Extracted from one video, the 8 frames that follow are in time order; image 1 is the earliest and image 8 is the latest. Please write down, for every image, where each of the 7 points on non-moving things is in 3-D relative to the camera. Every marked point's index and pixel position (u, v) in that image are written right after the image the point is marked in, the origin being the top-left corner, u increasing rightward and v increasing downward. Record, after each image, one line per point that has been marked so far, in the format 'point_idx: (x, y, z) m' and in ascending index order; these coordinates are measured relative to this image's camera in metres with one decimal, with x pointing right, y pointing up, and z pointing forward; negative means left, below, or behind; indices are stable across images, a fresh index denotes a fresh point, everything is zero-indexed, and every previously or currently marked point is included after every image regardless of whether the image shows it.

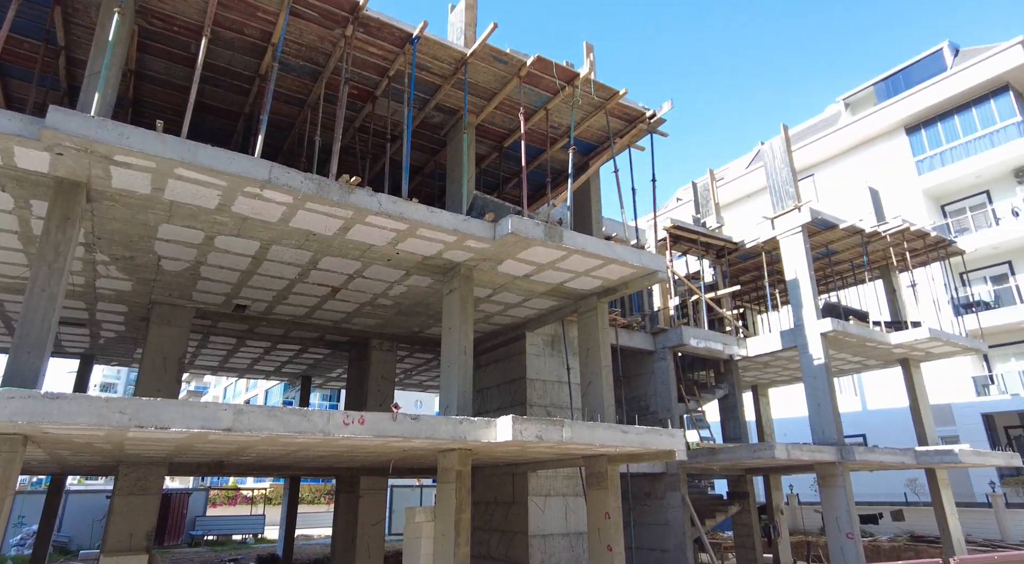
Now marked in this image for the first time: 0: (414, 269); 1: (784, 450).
0: (-1.7, +0.2, +10.8) m
1: (+6.2, -3.8, +14.5) m
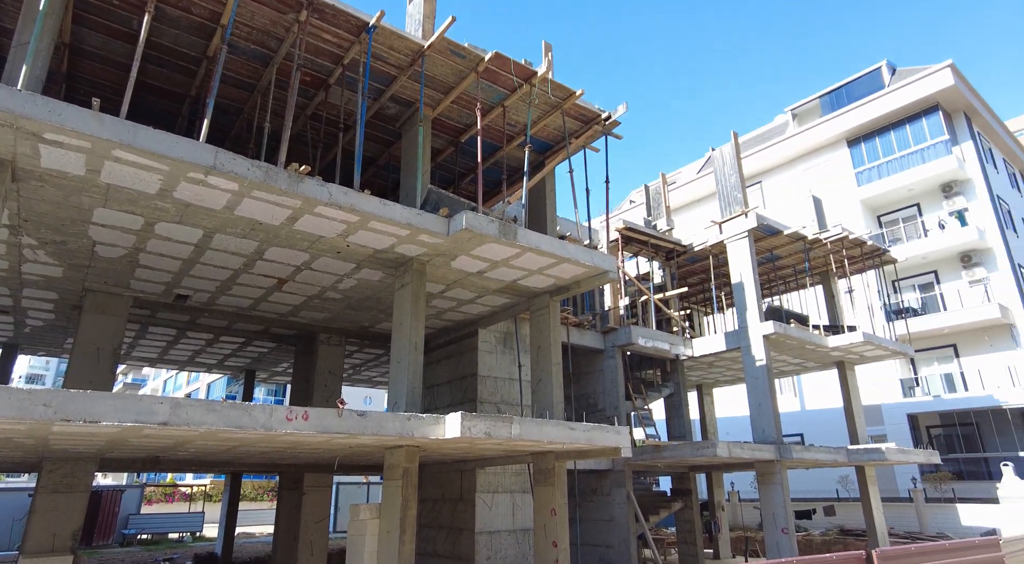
0: (-2.5, +0.3, +10.6) m
1: (+5.1, -3.9, +14.9) m
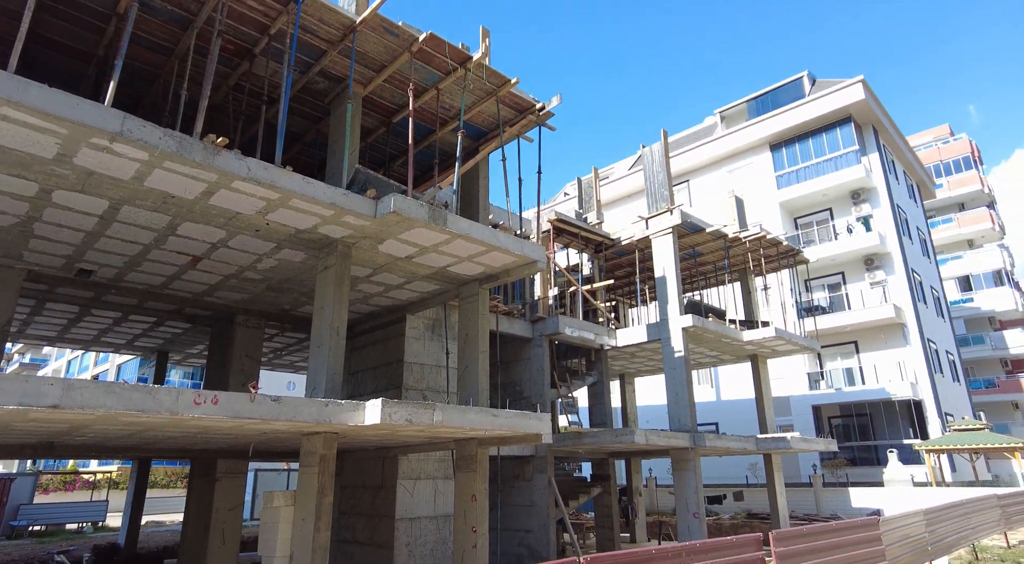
0: (-3.7, +0.6, +10.2) m
1: (+3.2, -3.7, +15.4) m
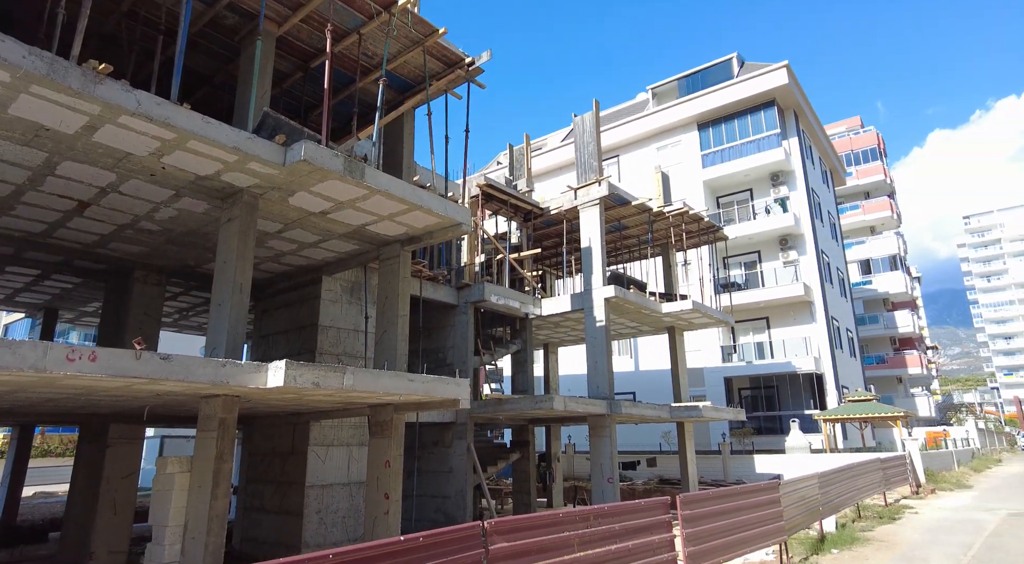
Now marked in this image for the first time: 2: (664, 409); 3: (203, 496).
0: (-4.9, +1.4, +9.4) m
1: (+1.2, -3.0, +15.5) m
2: (+4.6, -3.9, +19.2) m
3: (-4.1, -2.9, +8.5) m
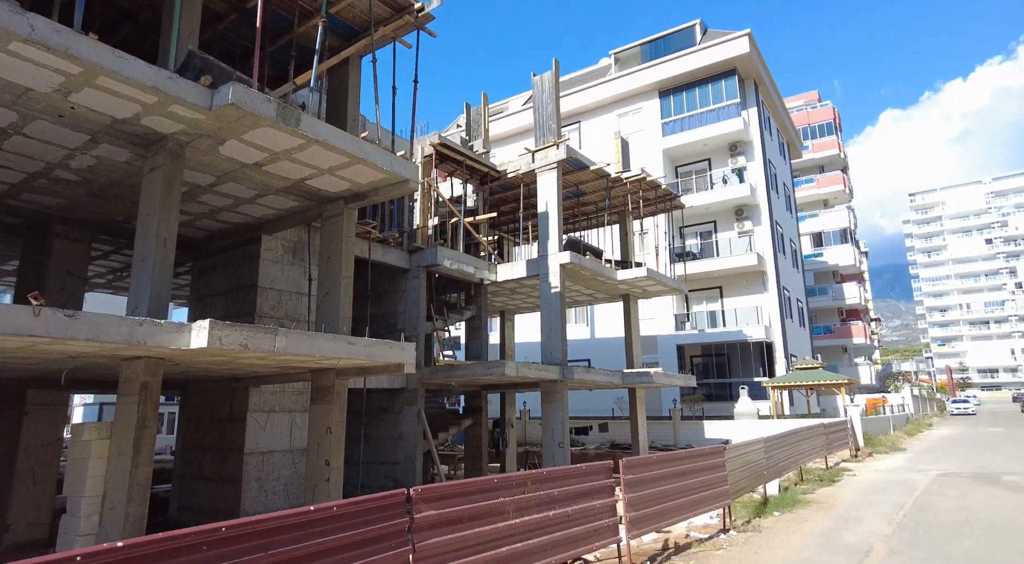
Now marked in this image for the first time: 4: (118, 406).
0: (-5.6, +2.0, +8.6) m
1: (+0.1, -2.1, +15.3) m
2: (+3.2, -2.9, +19.2) m
3: (-4.9, -2.3, +7.9) m
4: (-5.1, -1.6, +8.2) m
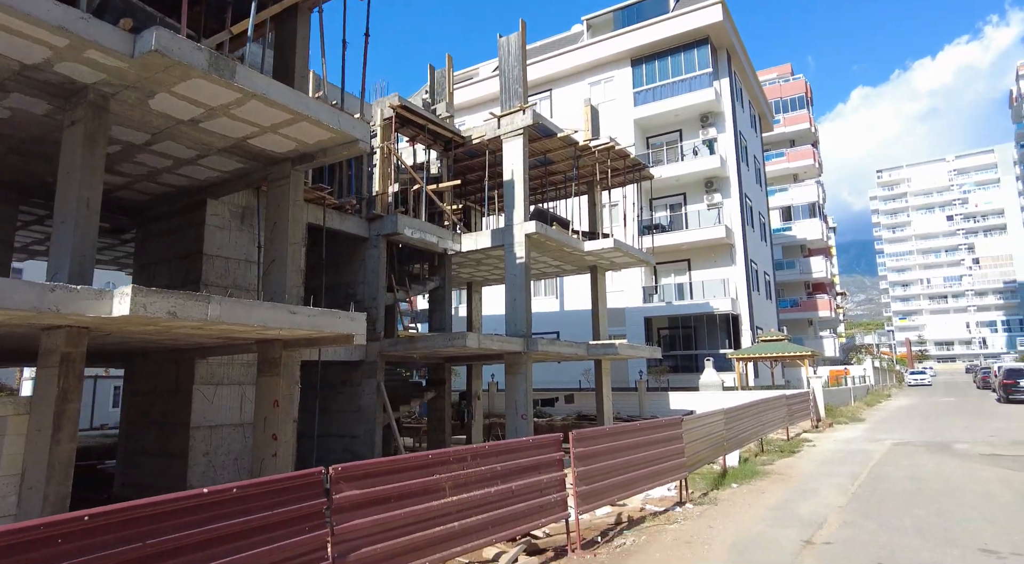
0: (-6.2, +2.5, +7.9) m
1: (-0.9, -1.4, +14.9) m
2: (+2.1, -2.0, +19.0) m
3: (-5.5, -1.8, +7.4) m
4: (-5.7, -1.2, +7.6) m
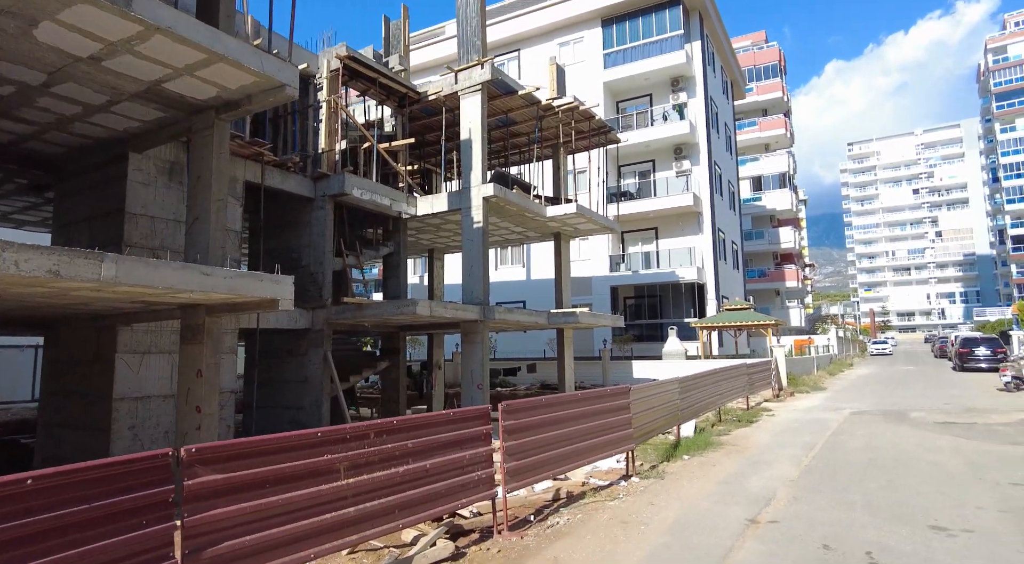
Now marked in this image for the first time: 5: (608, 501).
0: (-6.9, +3.0, +6.8) m
1: (-1.9, -0.6, +14.3) m
2: (+0.9, -1.0, +18.4) m
3: (-6.3, -1.4, +6.6) m
4: (-6.5, -0.7, +6.8) m
5: (+1.1, -2.4, +7.0) m
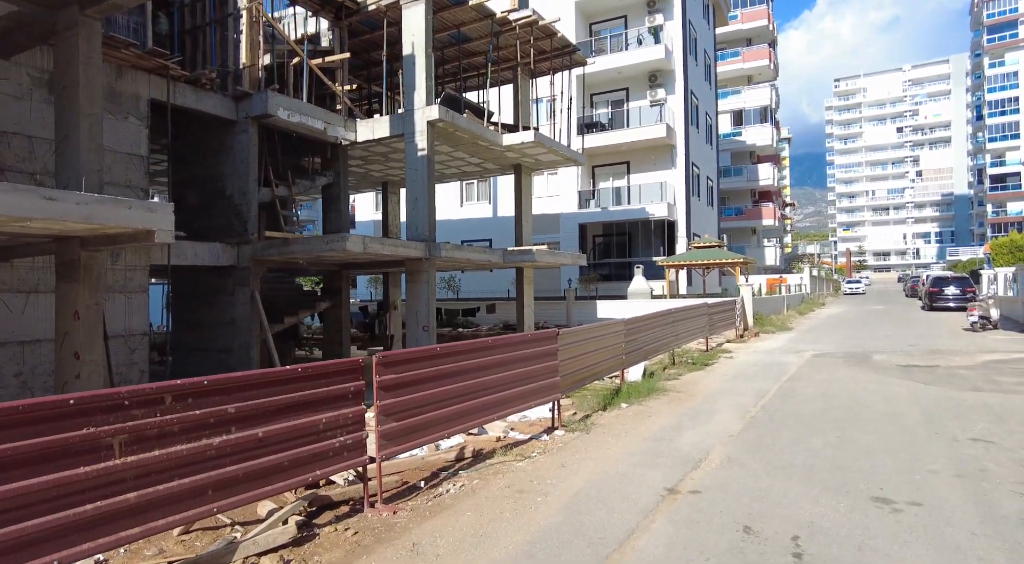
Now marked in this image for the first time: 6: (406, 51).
0: (-7.9, +3.6, +5.2) m
1: (-3.1, +0.8, +13.1) m
2: (-0.5, +0.8, +17.3) m
3: (-7.3, -0.7, +5.4) m
4: (-7.5, 0.0, +5.5) m
5: (+0.1, -1.7, +6.1) m
6: (-2.6, +5.6, +15.6) m
